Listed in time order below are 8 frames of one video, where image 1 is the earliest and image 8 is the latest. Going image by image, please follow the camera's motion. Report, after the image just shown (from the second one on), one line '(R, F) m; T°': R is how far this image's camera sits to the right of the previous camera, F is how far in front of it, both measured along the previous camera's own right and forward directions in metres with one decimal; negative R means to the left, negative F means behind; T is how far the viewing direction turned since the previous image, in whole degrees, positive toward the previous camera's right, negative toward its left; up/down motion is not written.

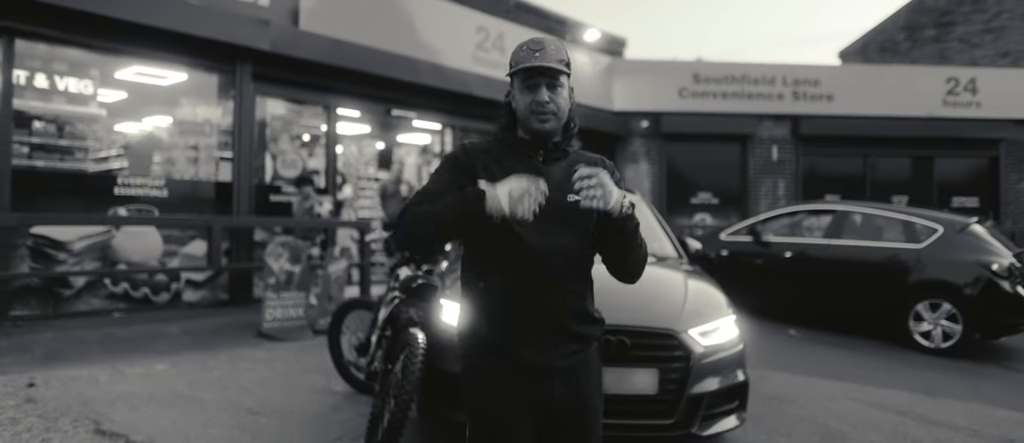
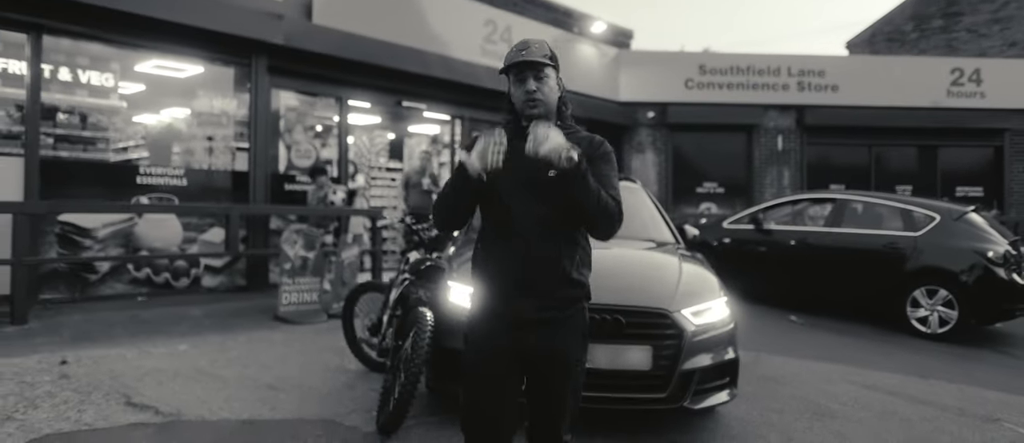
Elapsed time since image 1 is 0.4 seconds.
(0.0, -0.2) m; -1°
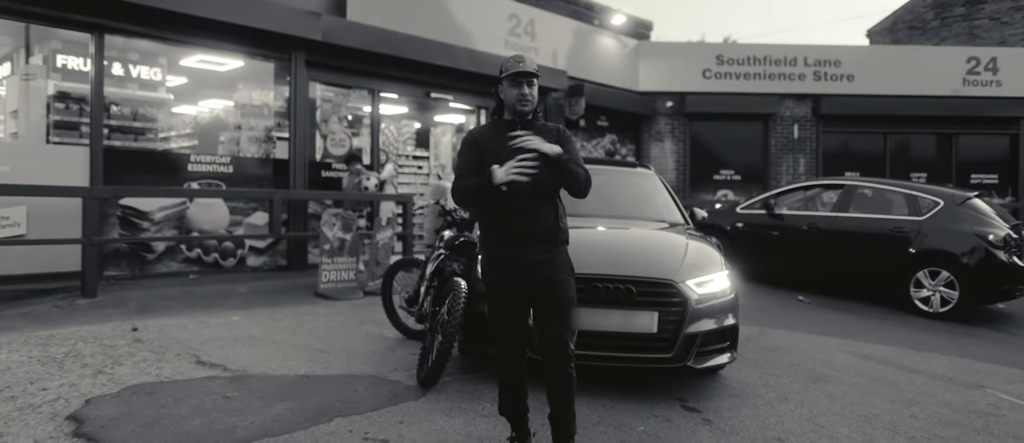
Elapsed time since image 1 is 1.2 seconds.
(0.0, -0.5) m; -2°
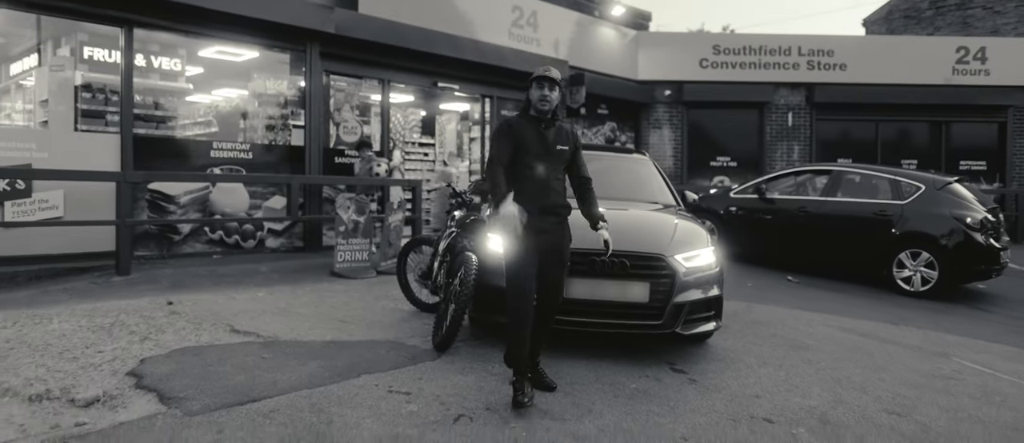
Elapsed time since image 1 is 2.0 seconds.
(0.0, -0.5) m; 0°
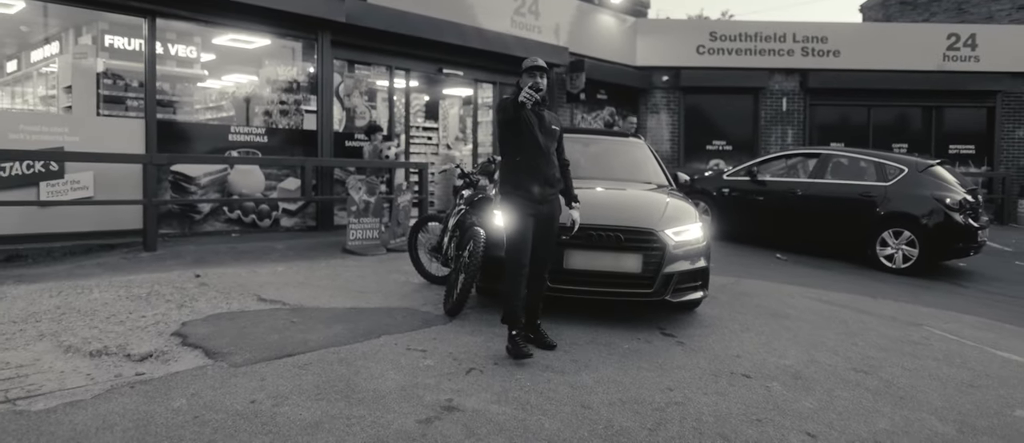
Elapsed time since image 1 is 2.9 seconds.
(0.0, -0.4) m; 0°
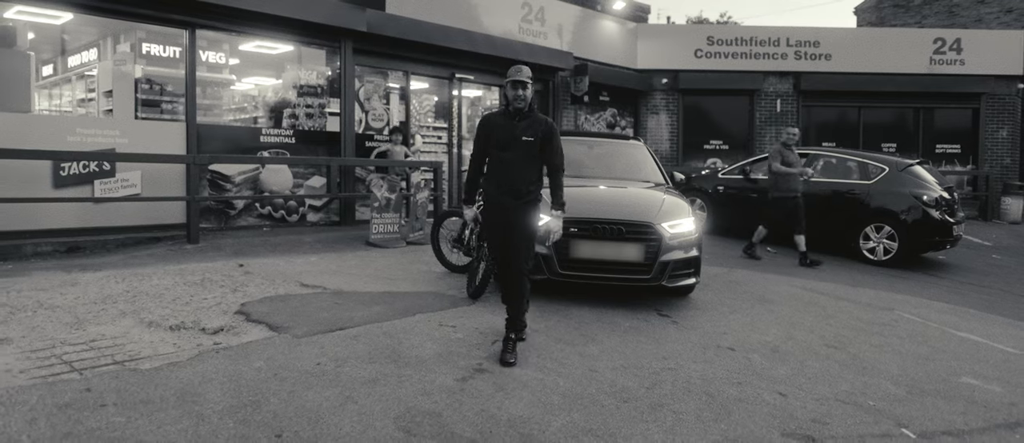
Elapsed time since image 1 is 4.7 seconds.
(-0.1, -0.7) m; 0°
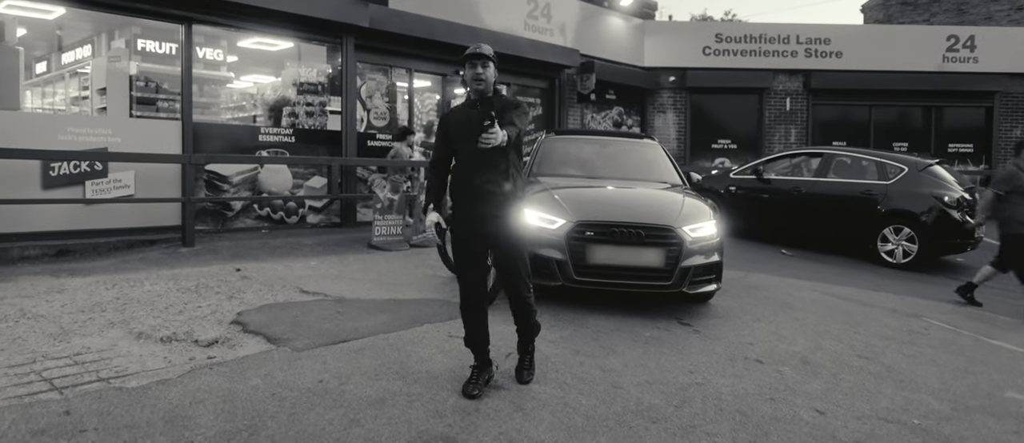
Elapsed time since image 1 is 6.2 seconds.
(-0.1, +0.3) m; 0°
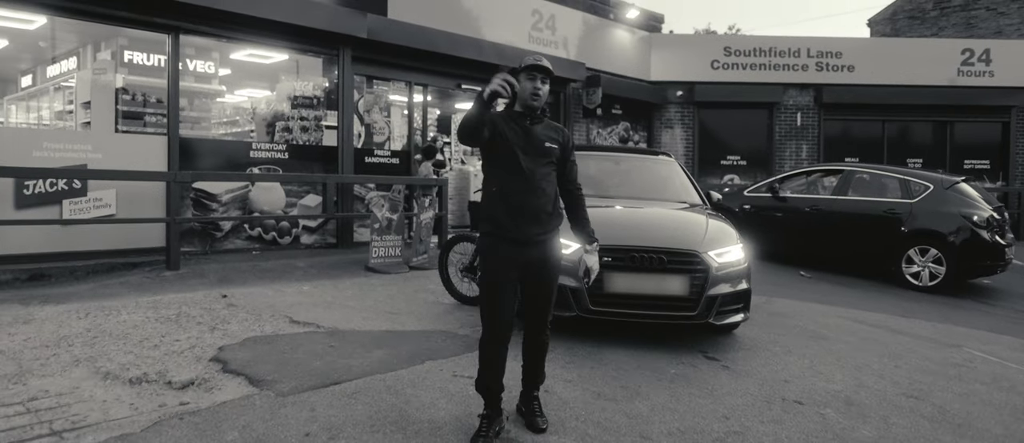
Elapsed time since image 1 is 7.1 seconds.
(-0.1, +0.5) m; 0°
